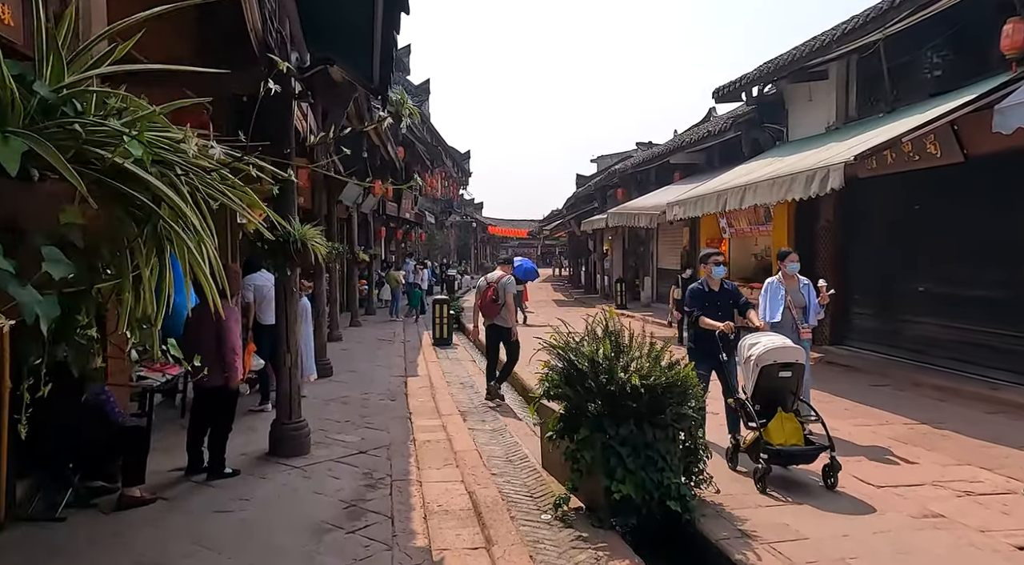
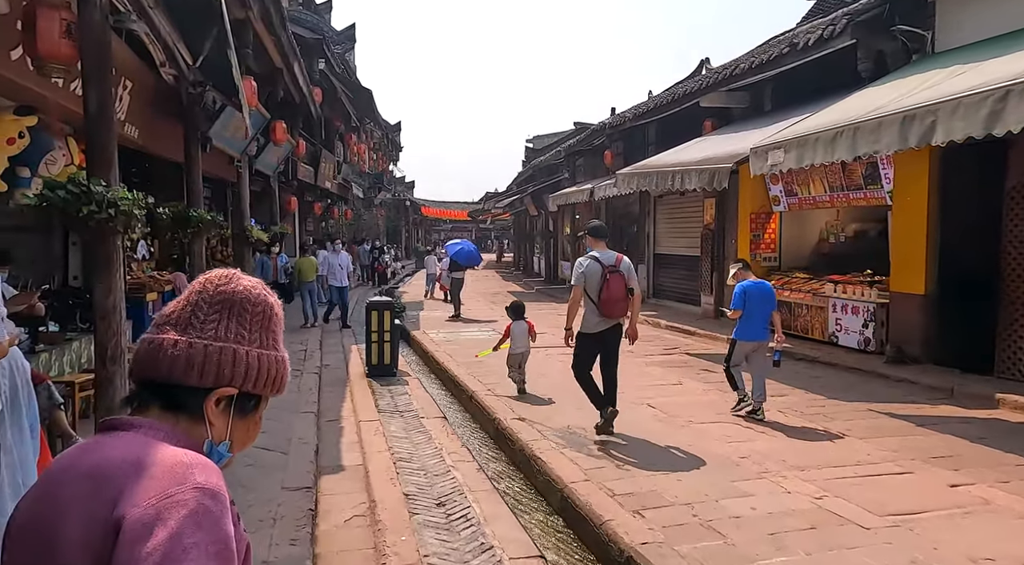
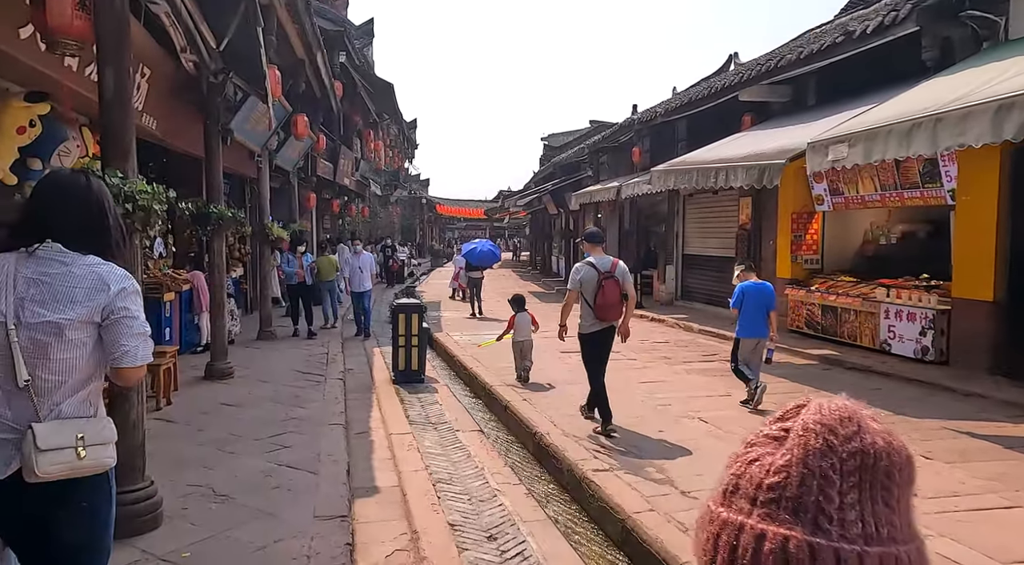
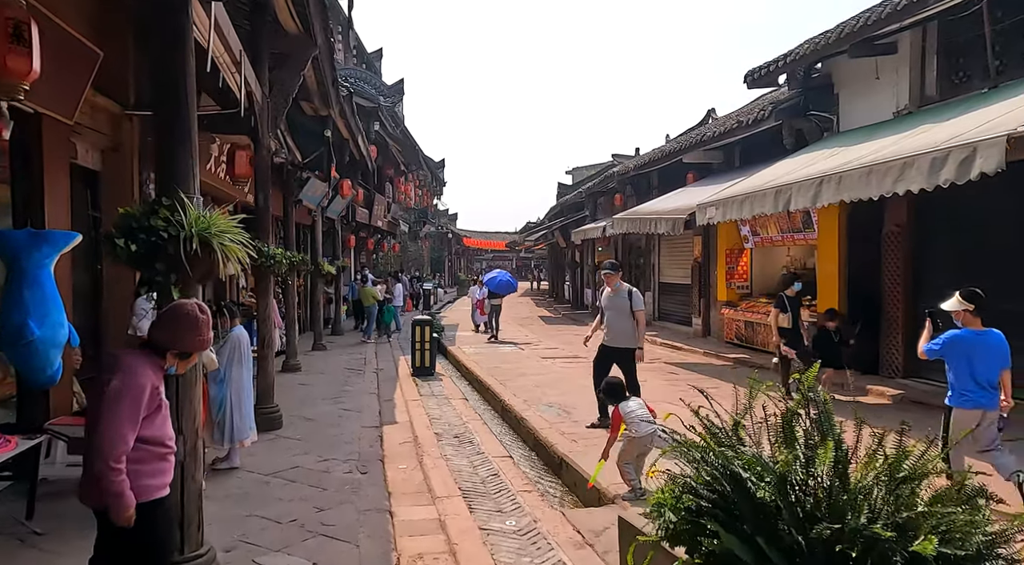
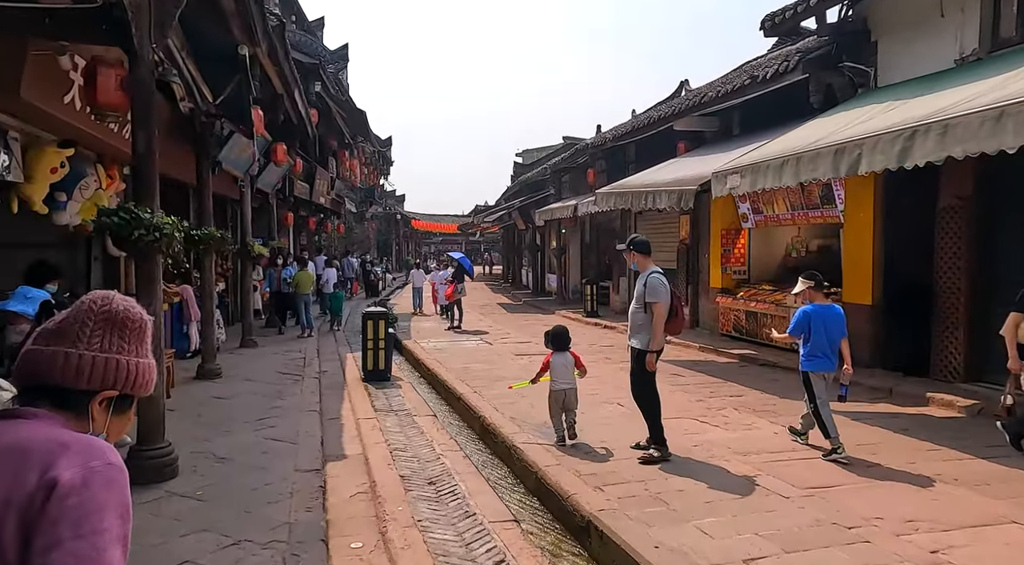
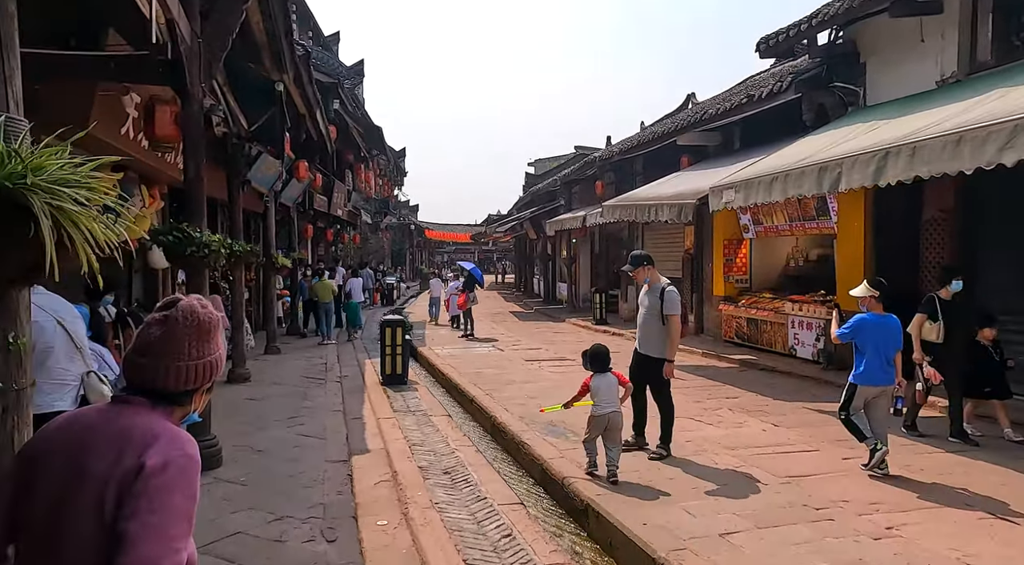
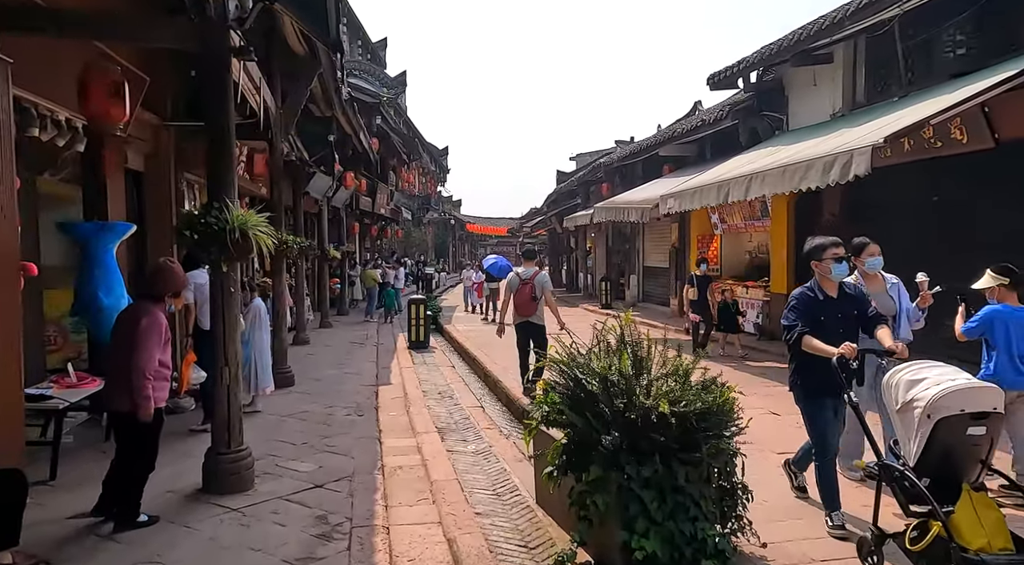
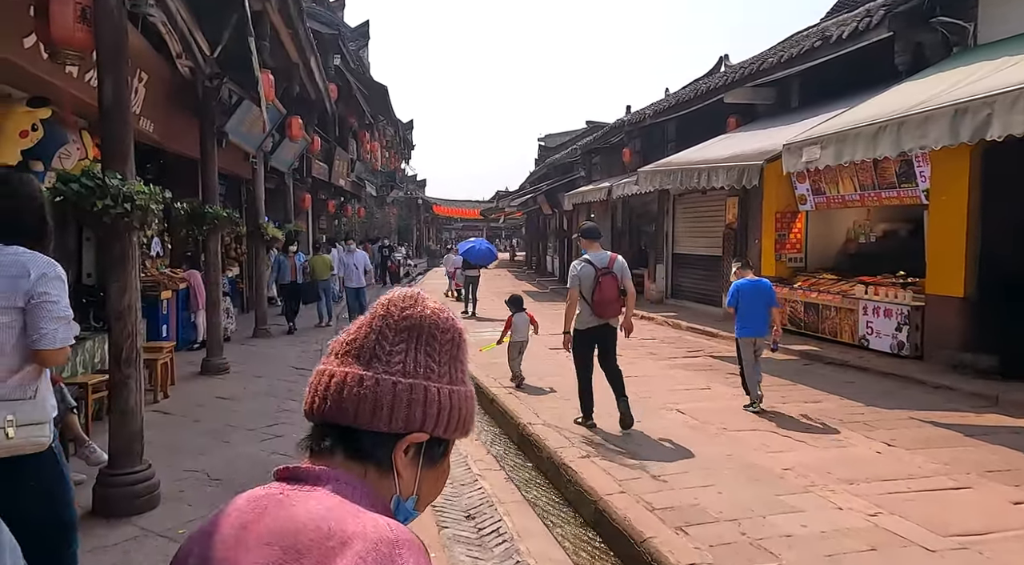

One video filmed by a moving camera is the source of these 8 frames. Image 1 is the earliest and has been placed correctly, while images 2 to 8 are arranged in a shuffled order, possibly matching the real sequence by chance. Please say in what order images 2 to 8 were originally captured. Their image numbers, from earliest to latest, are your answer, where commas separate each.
7, 4, 6, 5, 2, 8, 3
